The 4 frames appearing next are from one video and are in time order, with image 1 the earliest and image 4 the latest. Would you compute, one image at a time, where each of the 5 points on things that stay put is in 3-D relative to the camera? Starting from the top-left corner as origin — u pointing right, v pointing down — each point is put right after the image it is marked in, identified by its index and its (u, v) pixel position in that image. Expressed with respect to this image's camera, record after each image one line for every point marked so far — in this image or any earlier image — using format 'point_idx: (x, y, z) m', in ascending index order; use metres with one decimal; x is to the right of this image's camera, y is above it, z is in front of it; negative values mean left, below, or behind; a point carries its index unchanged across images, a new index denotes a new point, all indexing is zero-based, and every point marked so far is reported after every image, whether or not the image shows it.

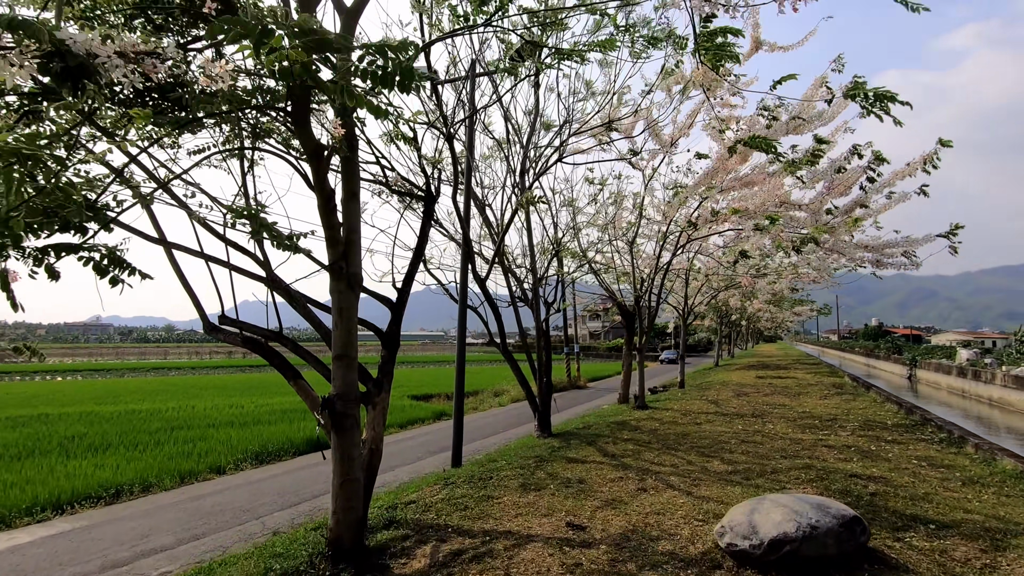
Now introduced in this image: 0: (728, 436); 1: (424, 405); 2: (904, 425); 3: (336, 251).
0: (+2.7, -1.9, +6.7) m
1: (-3.0, -3.9, +17.8) m
2: (+5.2, -1.8, +7.1) m
3: (-1.1, +0.2, +3.3) m
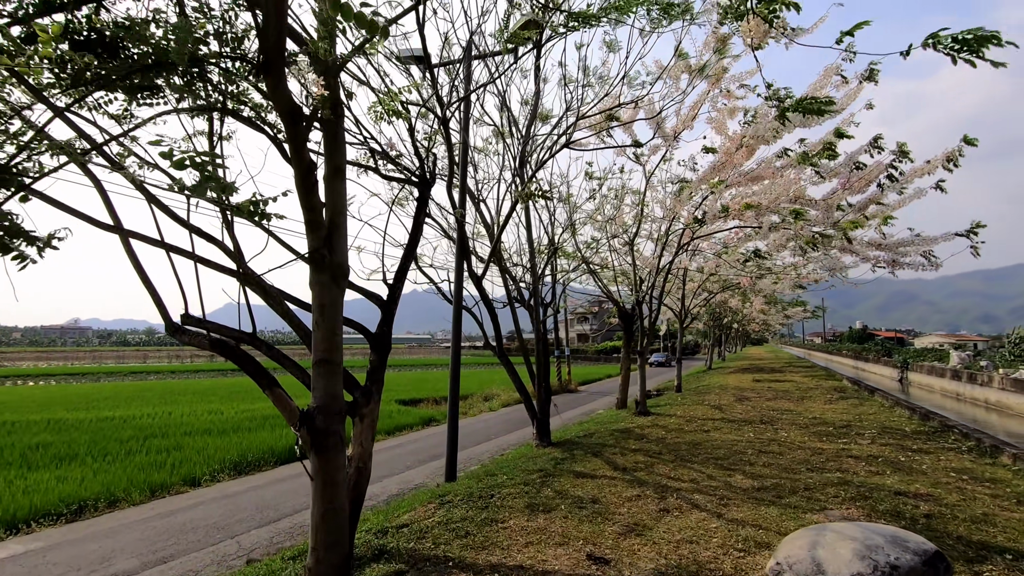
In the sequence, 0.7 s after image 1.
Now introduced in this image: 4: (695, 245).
0: (+2.7, -1.8, +6.2) m
1: (-3.2, -4.0, +17.2) m
2: (+5.2, -1.8, +6.7) m
3: (-1.0, +0.3, +2.8) m
4: (+3.6, +0.8, +10.4) m
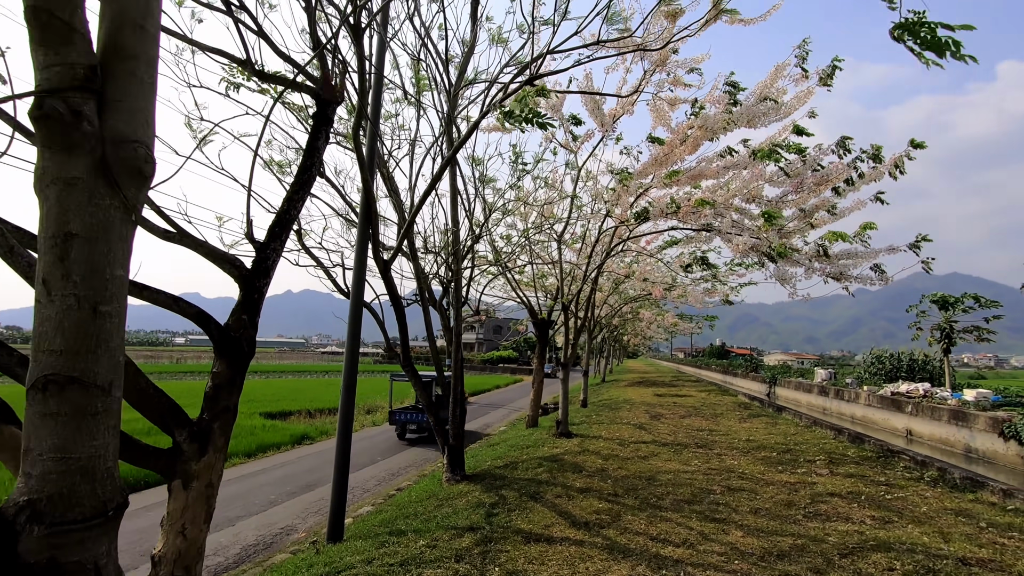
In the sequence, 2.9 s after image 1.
0: (+1.9, -1.9, +5.2) m
1: (-6.4, -3.8, +14.6) m
2: (+4.2, -2.0, +6.2) m
3: (-0.9, +0.5, +1.1) m
4: (+1.9, +0.7, +9.5) m
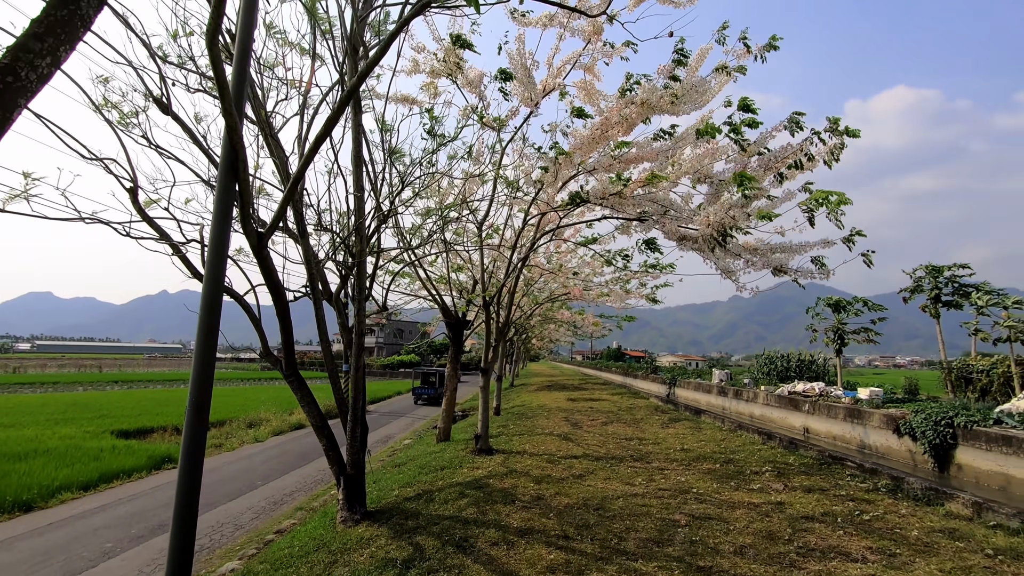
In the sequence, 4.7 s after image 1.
0: (+1.2, -1.8, +4.4) m
1: (-8.6, -3.7, +12.2) m
2: (+3.3, -2.0, +5.8) m
3: (-0.8, +0.6, -0.1) m
4: (+0.5, +0.8, +8.6) m
